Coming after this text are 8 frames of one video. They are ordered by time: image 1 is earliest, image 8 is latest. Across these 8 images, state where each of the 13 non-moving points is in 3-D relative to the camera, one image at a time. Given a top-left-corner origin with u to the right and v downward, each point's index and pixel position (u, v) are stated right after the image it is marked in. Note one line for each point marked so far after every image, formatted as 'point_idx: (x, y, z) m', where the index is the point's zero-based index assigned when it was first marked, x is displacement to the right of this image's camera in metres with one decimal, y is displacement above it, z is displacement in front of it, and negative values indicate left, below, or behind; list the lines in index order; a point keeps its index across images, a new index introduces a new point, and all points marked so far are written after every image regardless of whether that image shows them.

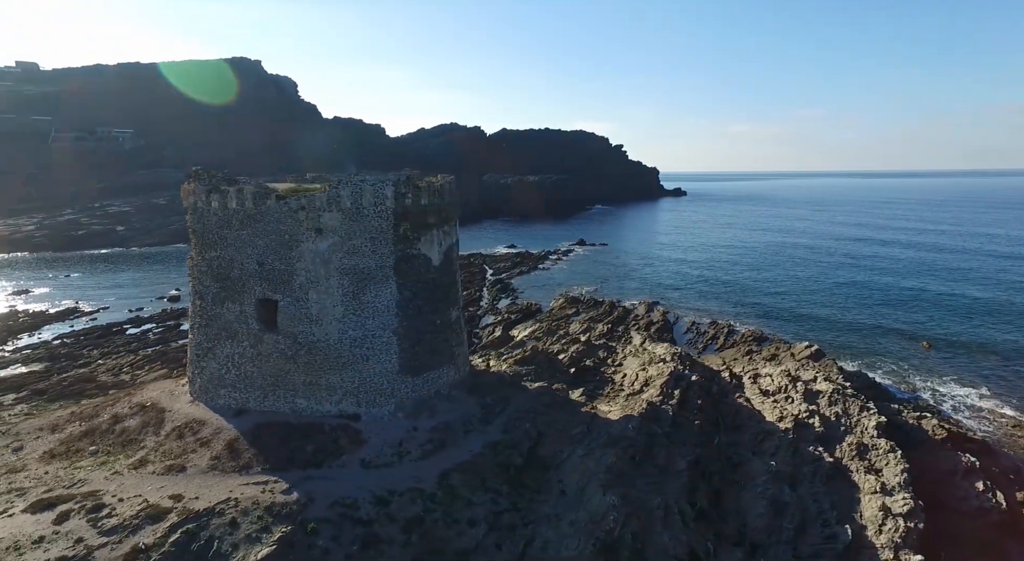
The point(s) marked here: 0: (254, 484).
0: (-3.5, -2.9, +10.2) m
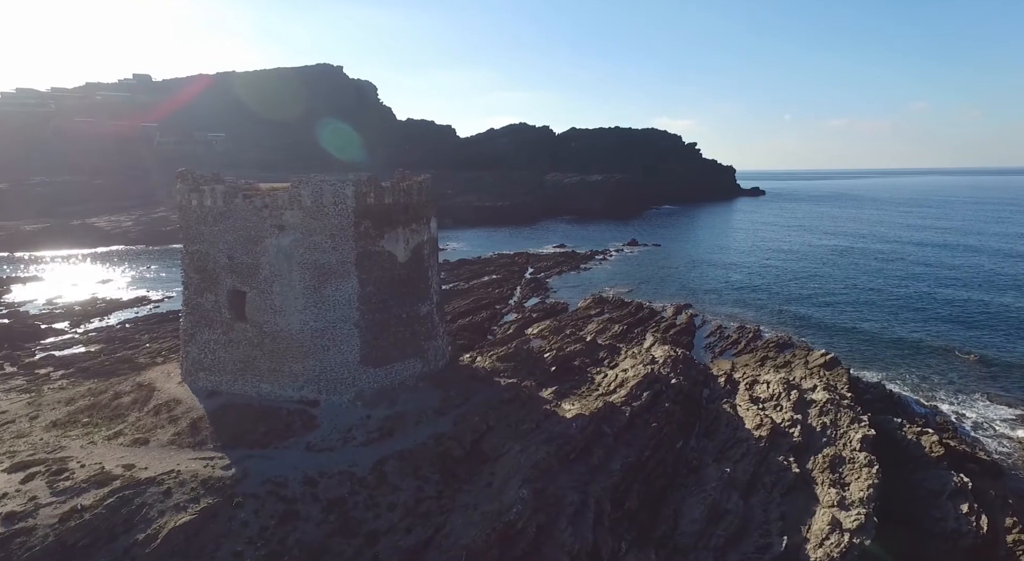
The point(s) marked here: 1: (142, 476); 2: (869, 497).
0: (-4.8, -2.8, +11.3) m
1: (-5.3, -2.9, +10.6) m
2: (+6.3, -3.9, +13.2) m
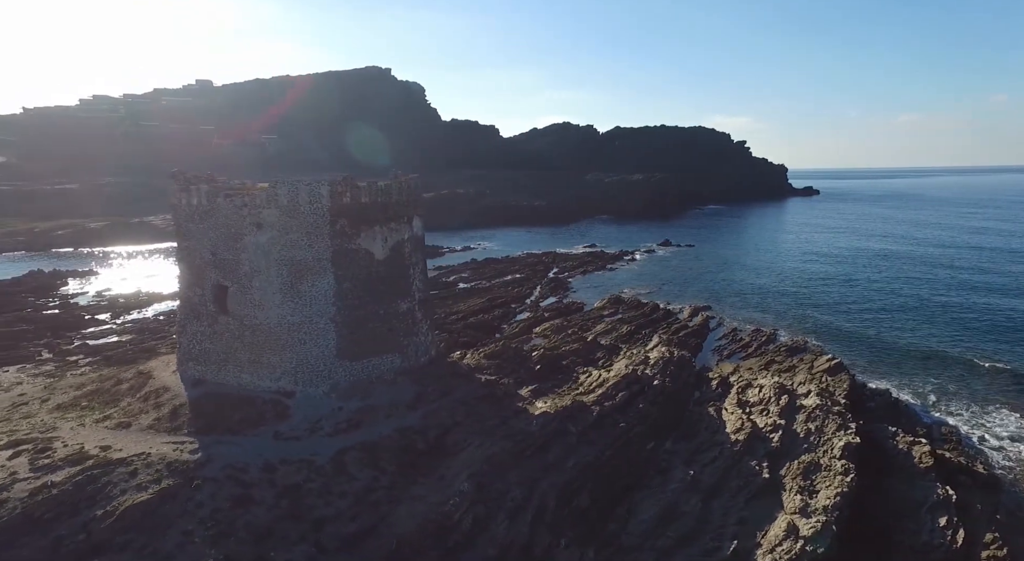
0: (-5.6, -2.7, +12.0) m
1: (-6.2, -2.8, +11.4) m
2: (+5.6, -3.9, +12.9) m
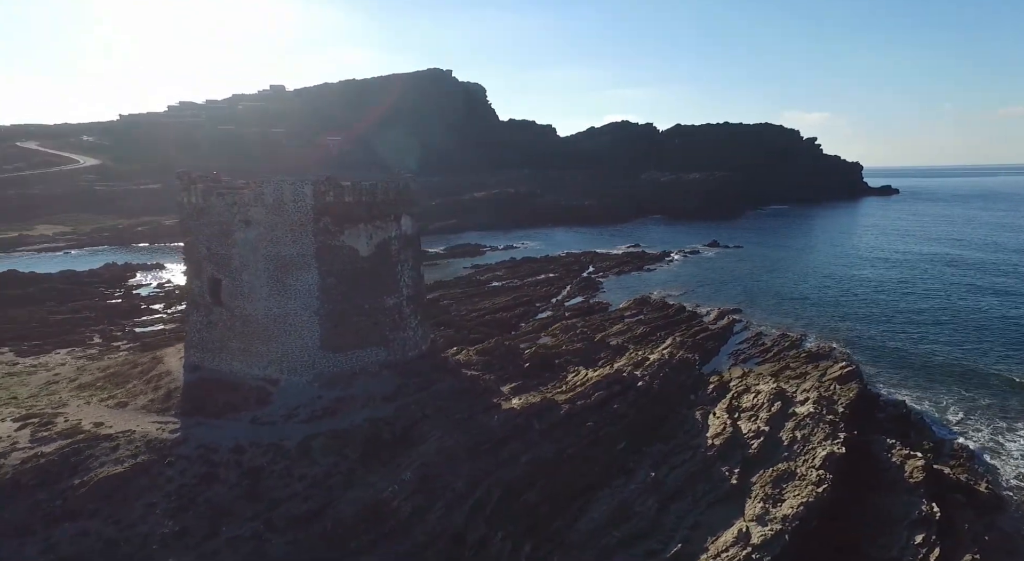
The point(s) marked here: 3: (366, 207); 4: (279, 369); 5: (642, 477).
0: (-6.3, -2.6, +13.0) m
1: (-7.0, -2.6, +12.5) m
2: (+4.9, -4.0, +12.5) m
3: (-2.9, +1.5, +14.6) m
4: (-4.5, -1.7, +14.1) m
5: (+2.4, -3.6, +13.4) m
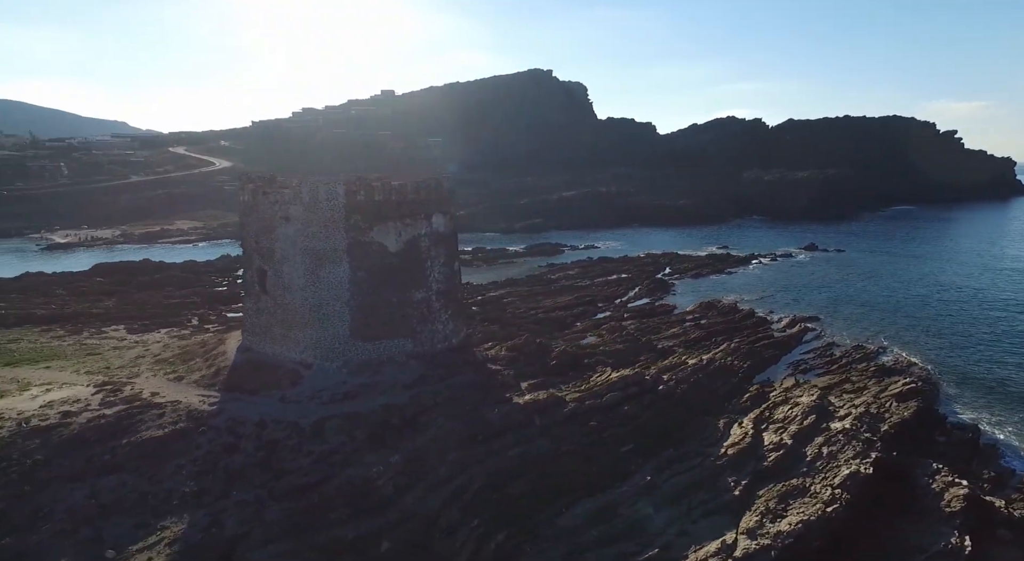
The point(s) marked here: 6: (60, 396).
0: (-6.3, -2.3, +14.5) m
1: (-7.0, -2.4, +14.2) m
2: (+4.6, -4.1, +12.1) m
3: (-2.5, +1.6, +15.5) m
4: (-4.2, -1.5, +15.3) m
5: (+2.3, -3.6, +13.4) m
6: (-8.9, -2.2, +14.2) m
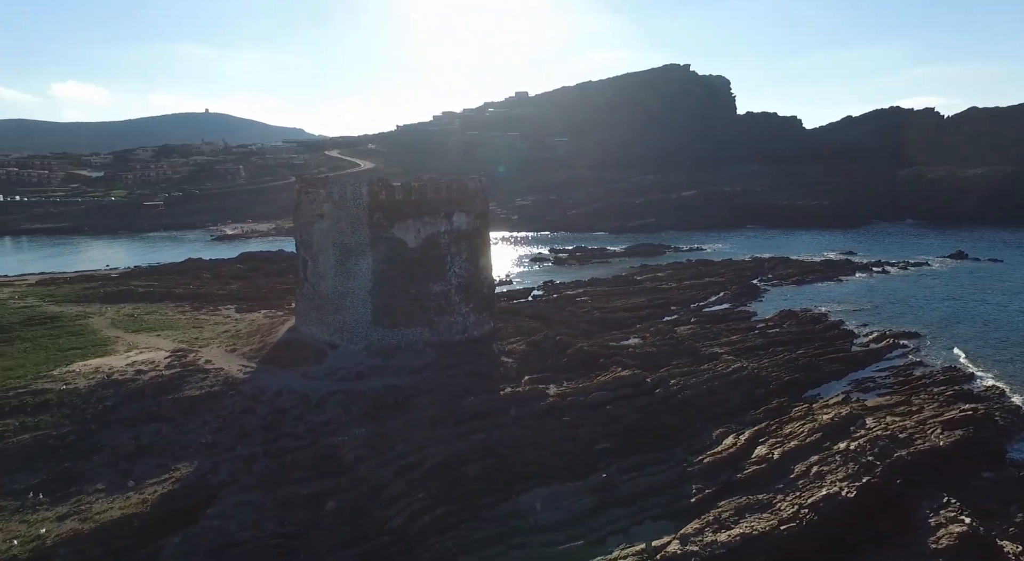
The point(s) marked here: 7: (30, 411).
0: (-6.3, -2.0, +17.1) m
1: (-7.1, -2.0, +17.0) m
2: (+3.5, -4.2, +11.9) m
3: (-2.3, +1.7, +17.1) m
4: (-4.1, -1.3, +17.4) m
5: (+1.6, -3.7, +13.8) m
6: (-9.0, -1.8, +17.5) m
7: (-10.1, -2.7, +15.2) m
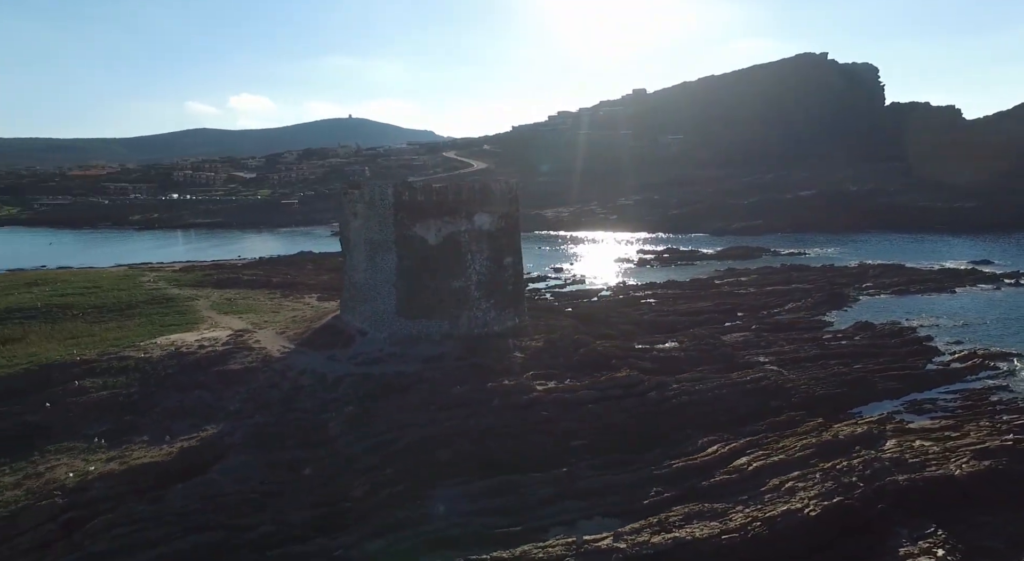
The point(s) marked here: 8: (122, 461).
0: (-5.9, -1.8, +19.2) m
1: (-6.7, -1.8, +19.3) m
2: (+2.3, -4.3, +11.8) m
3: (-1.8, +1.9, +18.2) m
4: (-3.6, -1.1, +18.9) m
5: (+1.0, -3.7, +14.1) m
6: (-8.3, -1.5, +20.2) m
7: (-10.0, -2.3, +18.3) m
8: (-8.1, -3.7, +15.0) m
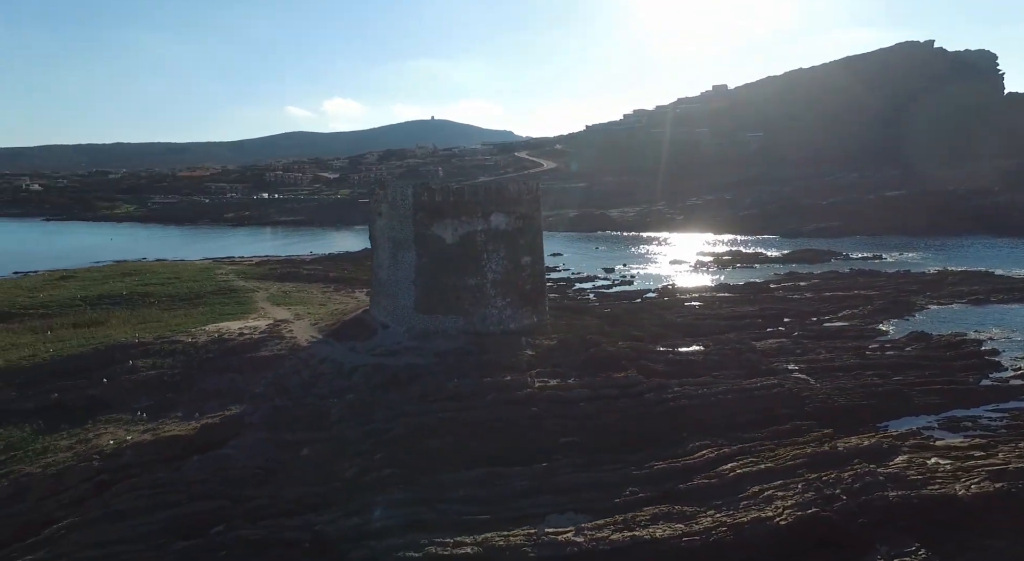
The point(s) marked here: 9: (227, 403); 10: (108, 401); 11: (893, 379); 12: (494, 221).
0: (-5.3, -1.6, +20.3) m
1: (-6.2, -1.6, +20.5) m
2: (+1.5, -4.2, +11.7) m
3: (-1.4, +2.0, +18.6) m
4: (-3.2, -1.0, +19.6) m
5: (+0.6, -3.6, +14.1) m
6: (-7.6, -1.3, +21.6) m
7: (-9.6, -2.1, +20.0) m
8: (-8.2, -3.5, +16.5) m
9: (-7.0, -3.0, +17.6) m
10: (-10.0, -3.0, +18.0) m
11: (+9.5, -2.4, +18.0) m
12: (-0.4, +1.6, +18.8) m
